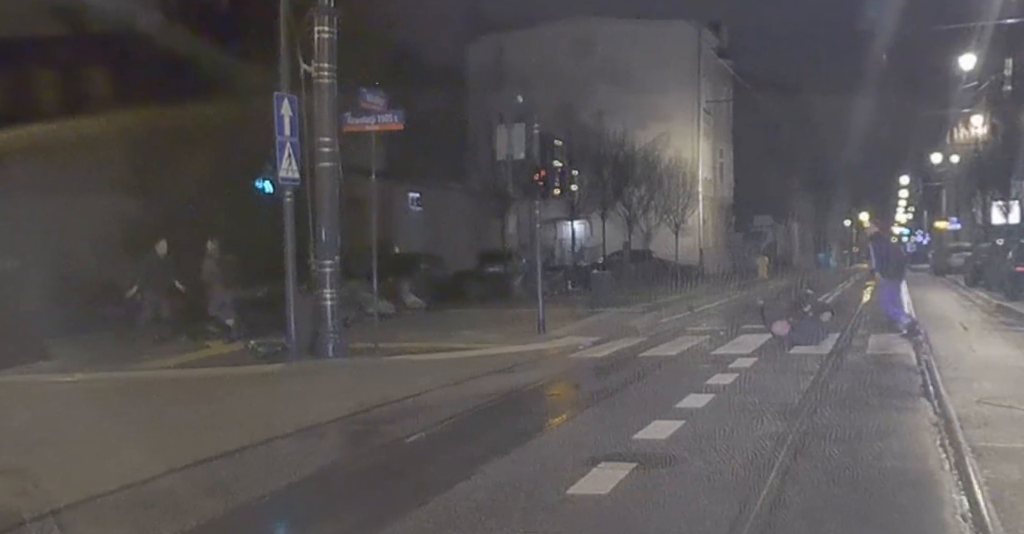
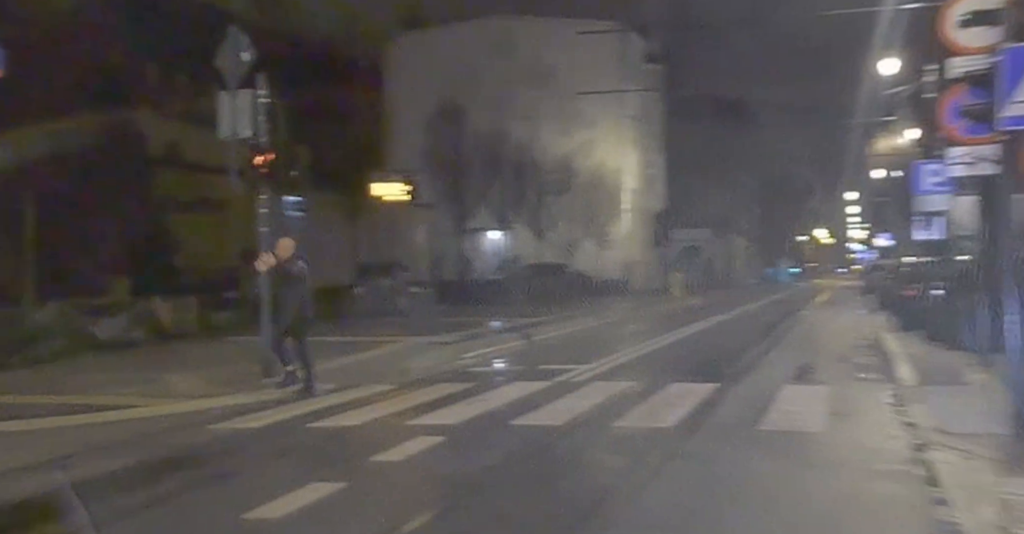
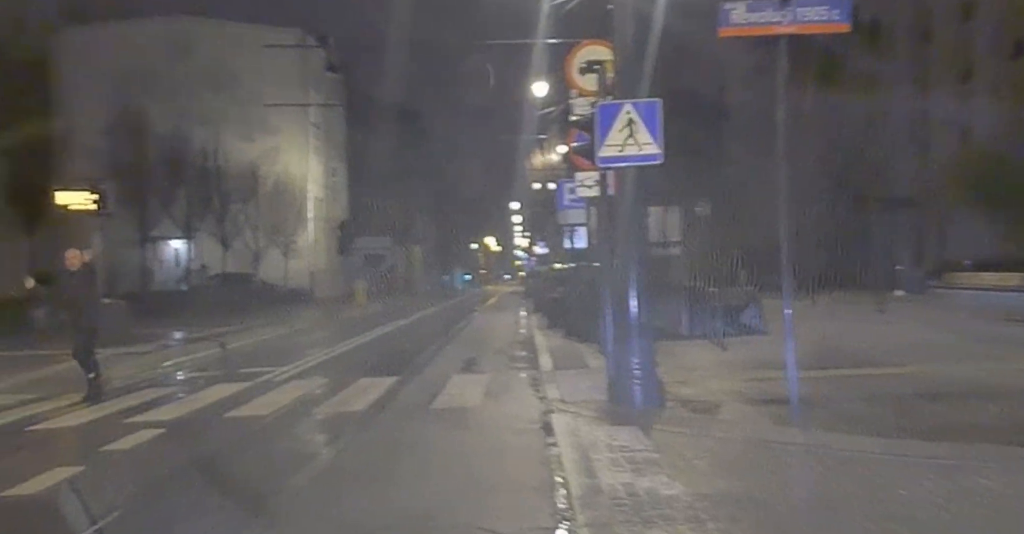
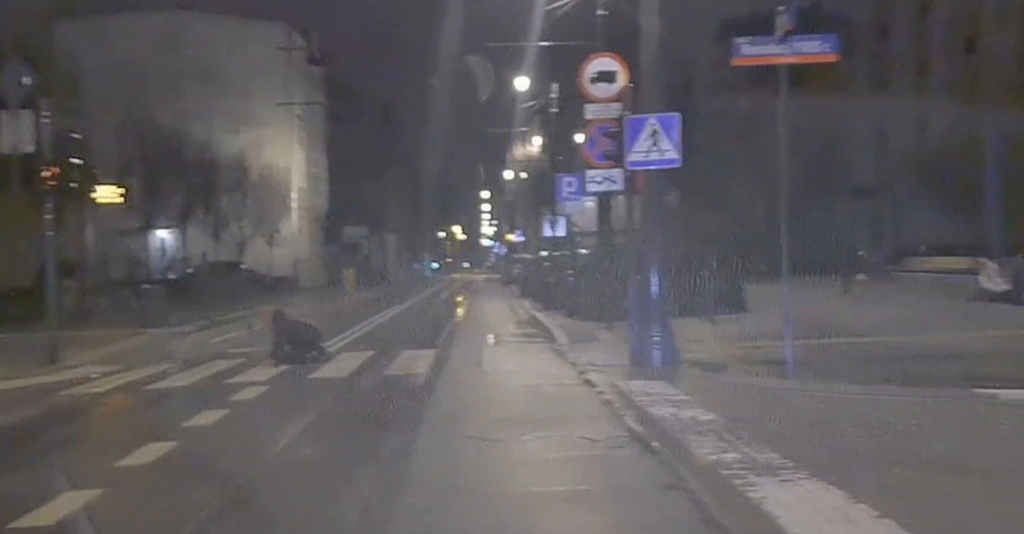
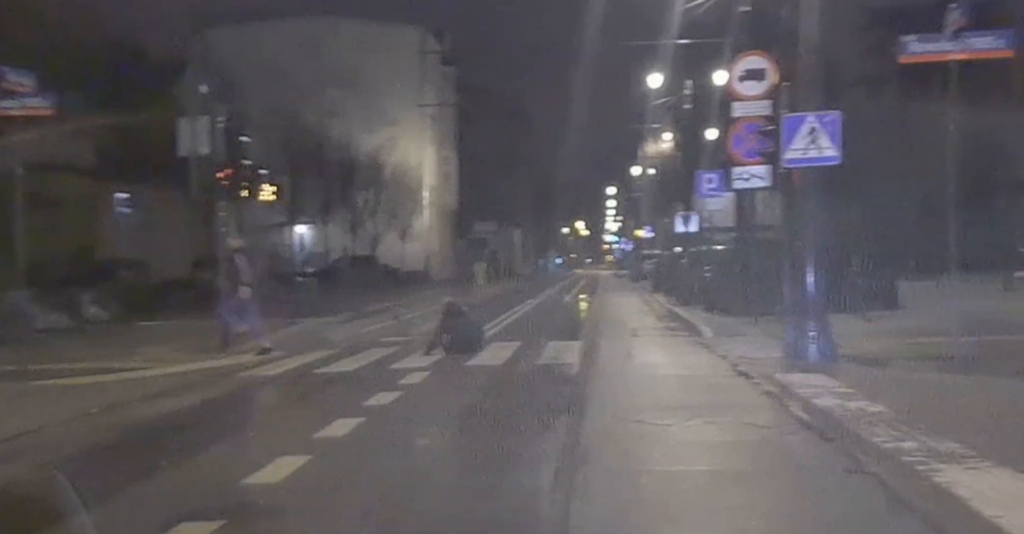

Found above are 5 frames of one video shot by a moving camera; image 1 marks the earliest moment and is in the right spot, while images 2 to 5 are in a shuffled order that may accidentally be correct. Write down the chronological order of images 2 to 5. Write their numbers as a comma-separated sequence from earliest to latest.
5, 4, 3, 2
